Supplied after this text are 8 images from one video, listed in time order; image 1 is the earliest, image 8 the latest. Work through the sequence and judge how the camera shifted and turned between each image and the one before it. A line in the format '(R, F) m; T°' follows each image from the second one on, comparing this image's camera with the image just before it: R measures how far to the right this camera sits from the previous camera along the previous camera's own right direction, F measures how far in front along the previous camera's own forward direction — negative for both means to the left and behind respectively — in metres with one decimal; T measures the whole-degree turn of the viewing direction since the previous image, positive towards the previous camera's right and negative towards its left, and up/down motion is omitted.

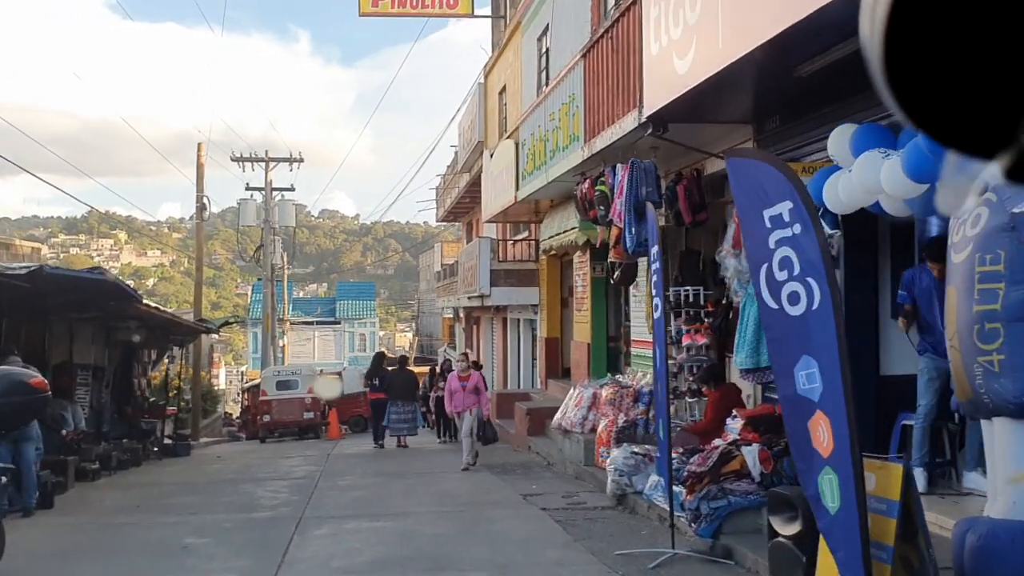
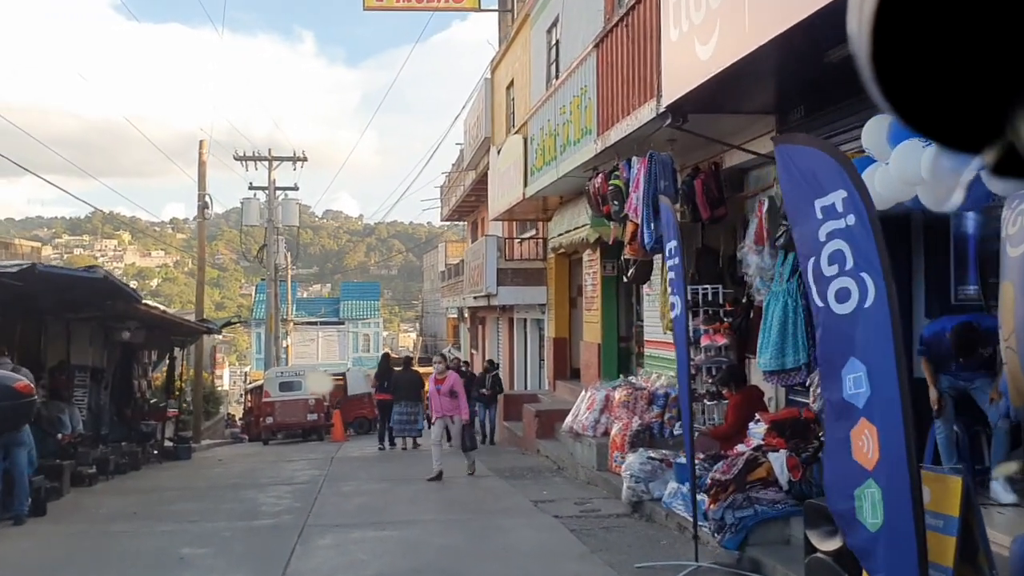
(-0.1, +0.4) m; 0°
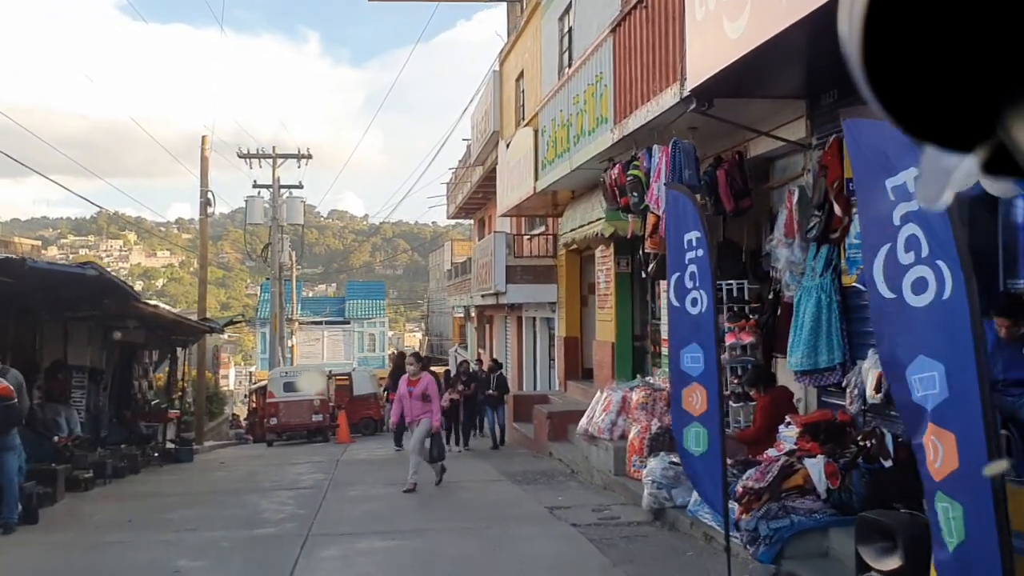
(-0.1, +0.4) m; 0°
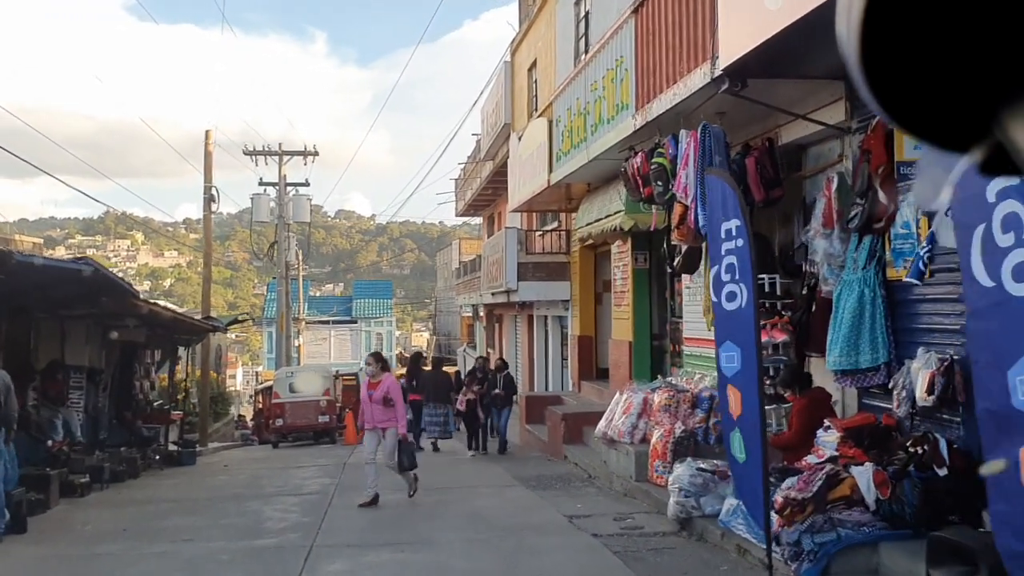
(-0.1, +0.5) m; 0°
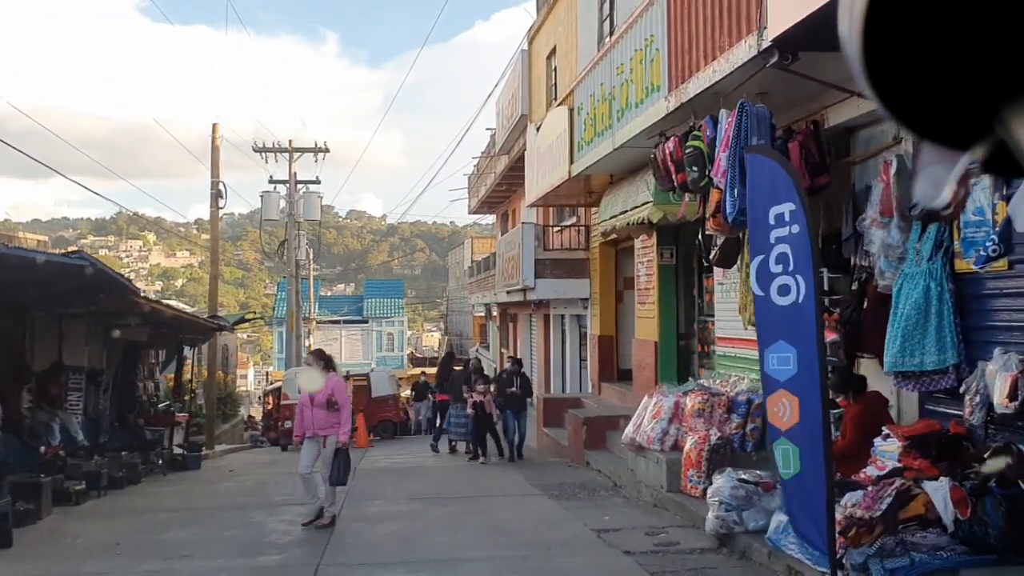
(-0.1, +0.6) m; -1°
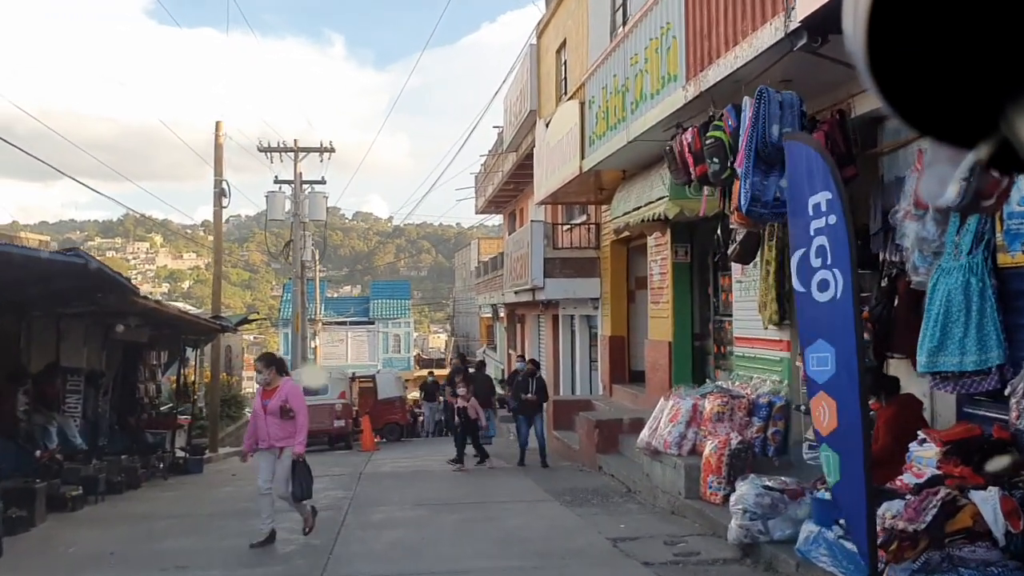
(0.0, +0.3) m; 0°
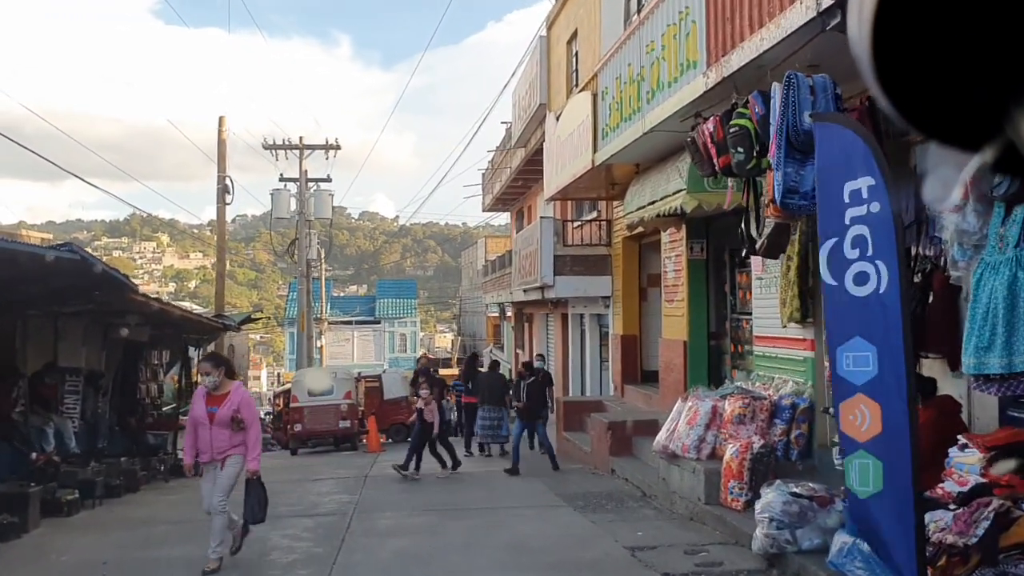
(-0.1, +0.3) m; 0°
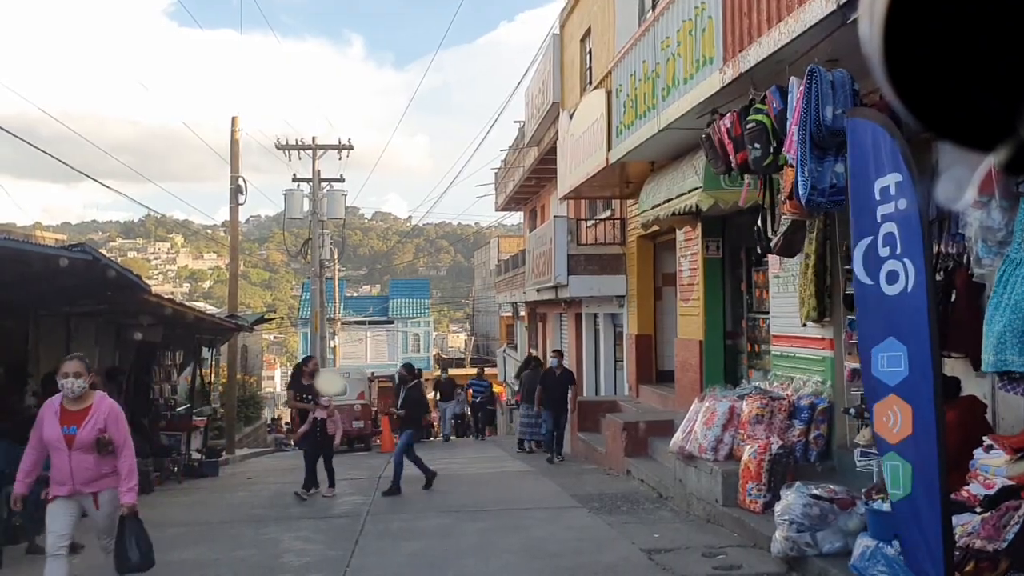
(0.0, +0.1) m; -1°
